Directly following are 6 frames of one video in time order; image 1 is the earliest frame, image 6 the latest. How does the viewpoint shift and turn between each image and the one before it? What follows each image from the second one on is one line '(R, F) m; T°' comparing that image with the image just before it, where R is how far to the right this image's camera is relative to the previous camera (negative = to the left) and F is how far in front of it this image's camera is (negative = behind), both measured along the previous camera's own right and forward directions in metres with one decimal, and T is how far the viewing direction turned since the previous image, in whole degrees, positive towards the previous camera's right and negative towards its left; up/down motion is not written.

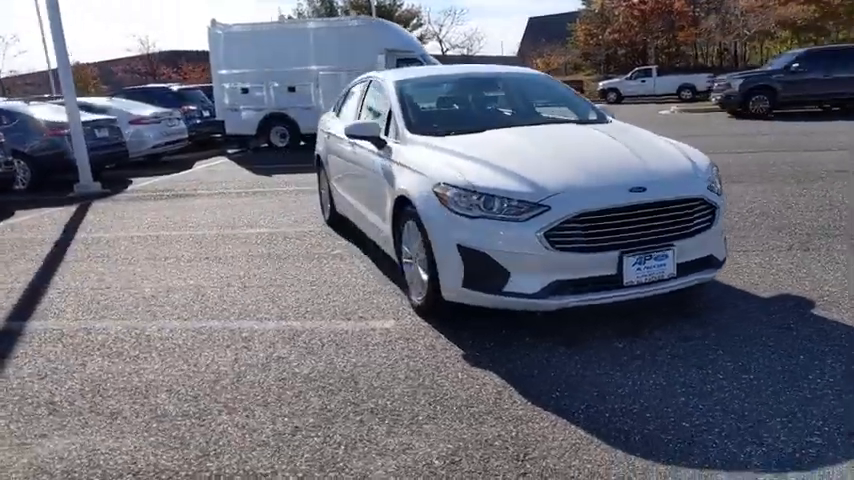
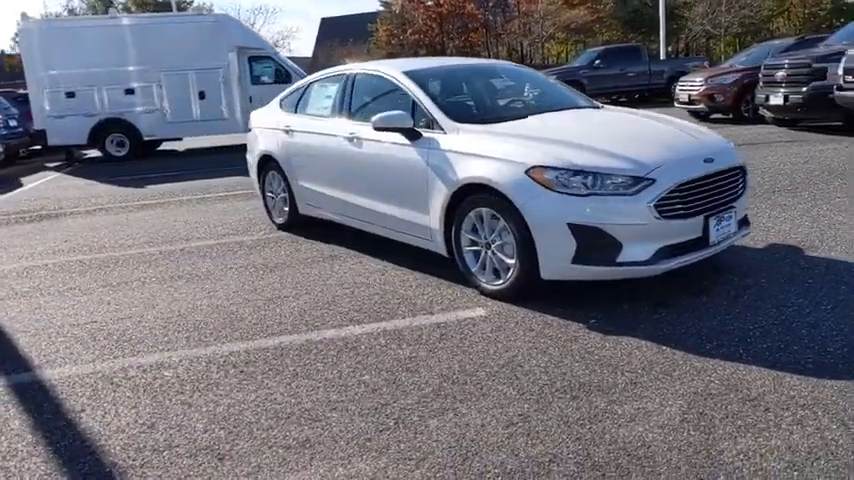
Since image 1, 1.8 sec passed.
(-2.2, +0.4) m; +19°
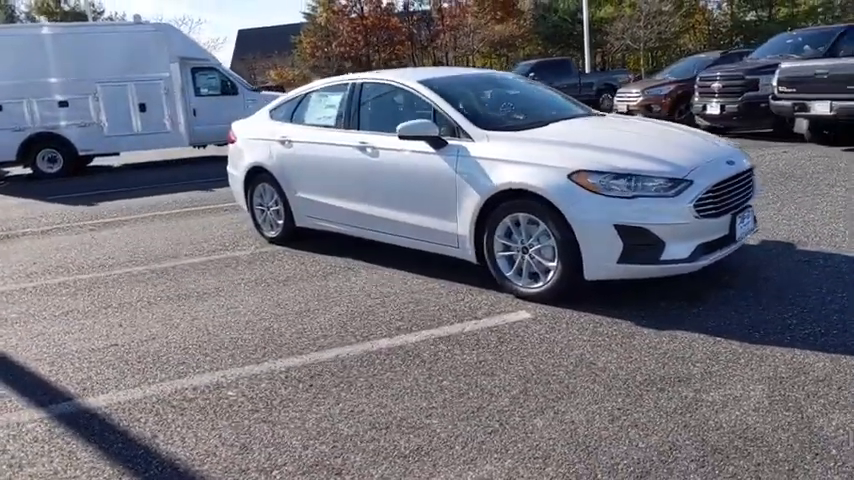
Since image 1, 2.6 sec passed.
(-1.0, 0.0) m; +7°
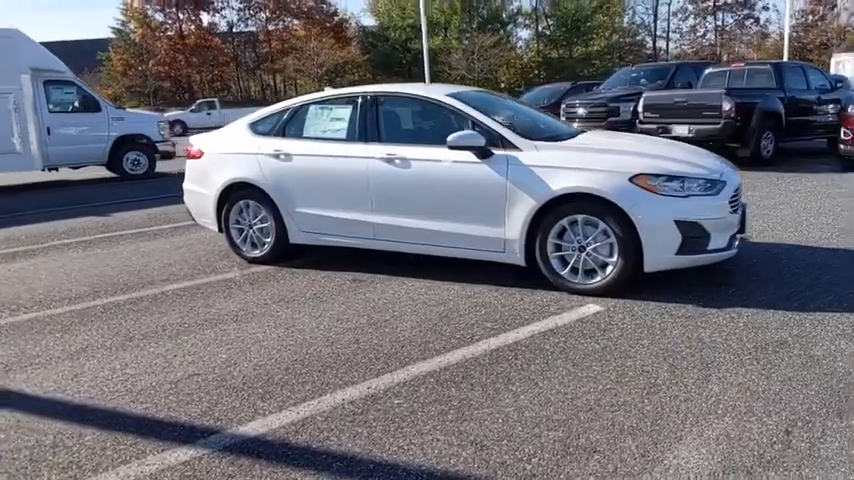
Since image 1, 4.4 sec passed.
(-2.2, +0.2) m; +17°
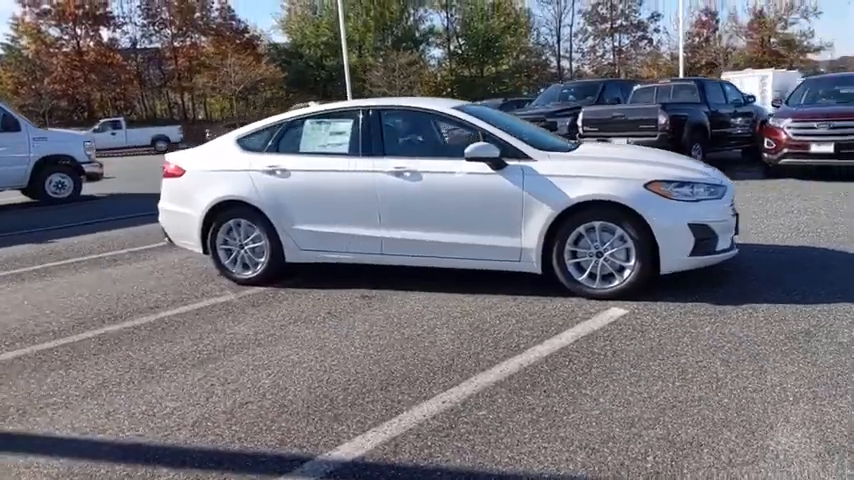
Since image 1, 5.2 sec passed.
(-1.0, +0.1) m; +8°
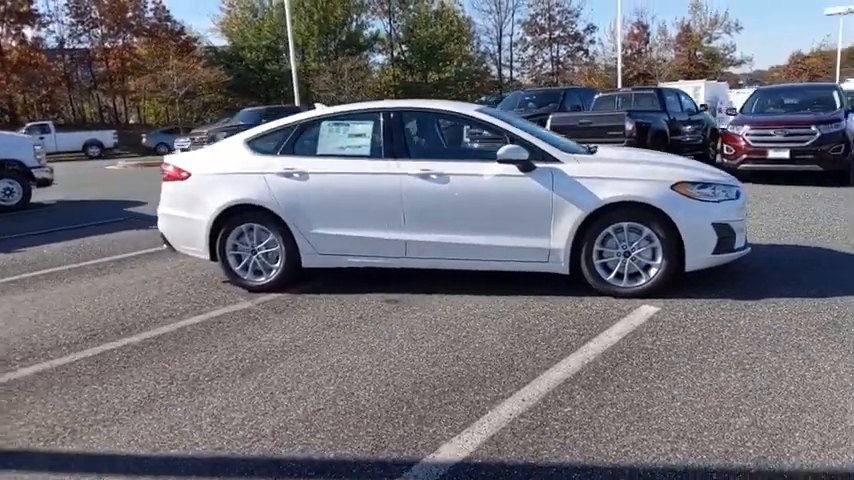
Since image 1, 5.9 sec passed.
(-0.9, +0.1) m; +6°
